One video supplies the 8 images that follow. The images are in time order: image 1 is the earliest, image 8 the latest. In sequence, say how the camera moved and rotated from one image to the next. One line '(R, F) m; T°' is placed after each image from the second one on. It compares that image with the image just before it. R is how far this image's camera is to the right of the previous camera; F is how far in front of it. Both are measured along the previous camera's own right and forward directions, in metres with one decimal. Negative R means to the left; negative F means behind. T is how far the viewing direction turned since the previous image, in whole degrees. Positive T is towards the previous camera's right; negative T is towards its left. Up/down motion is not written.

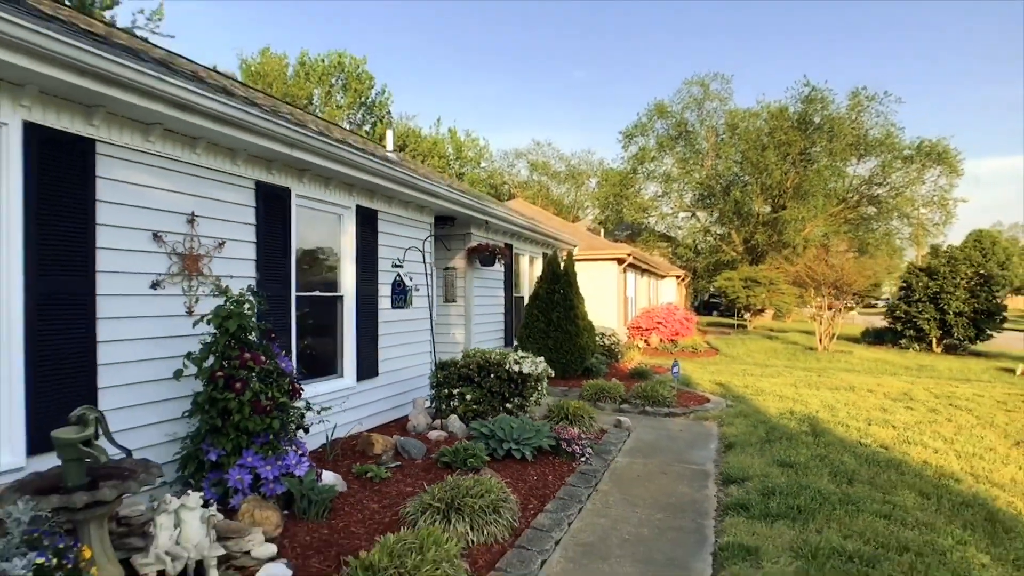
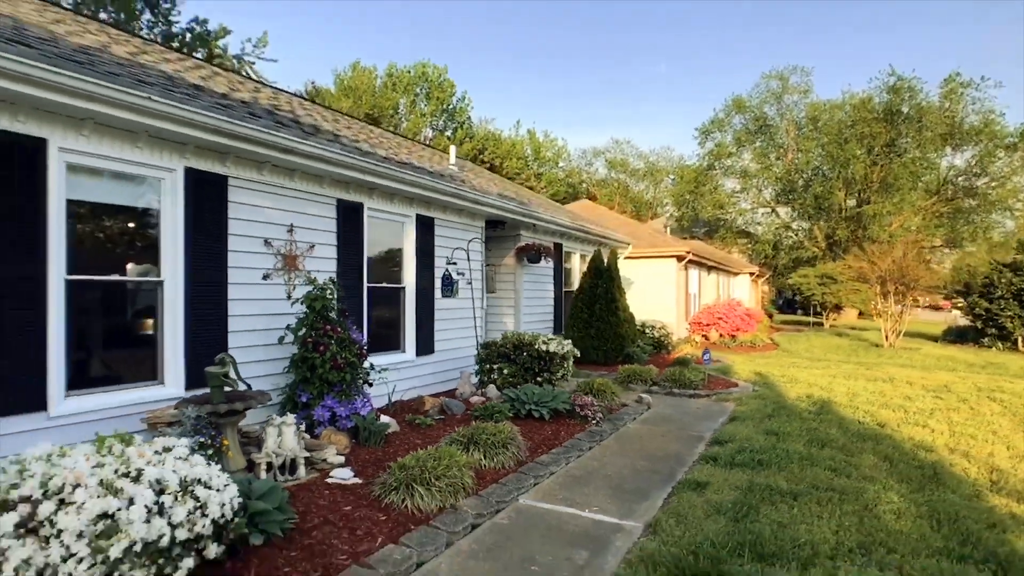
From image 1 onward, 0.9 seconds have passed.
(+0.5, -1.1) m; -7°
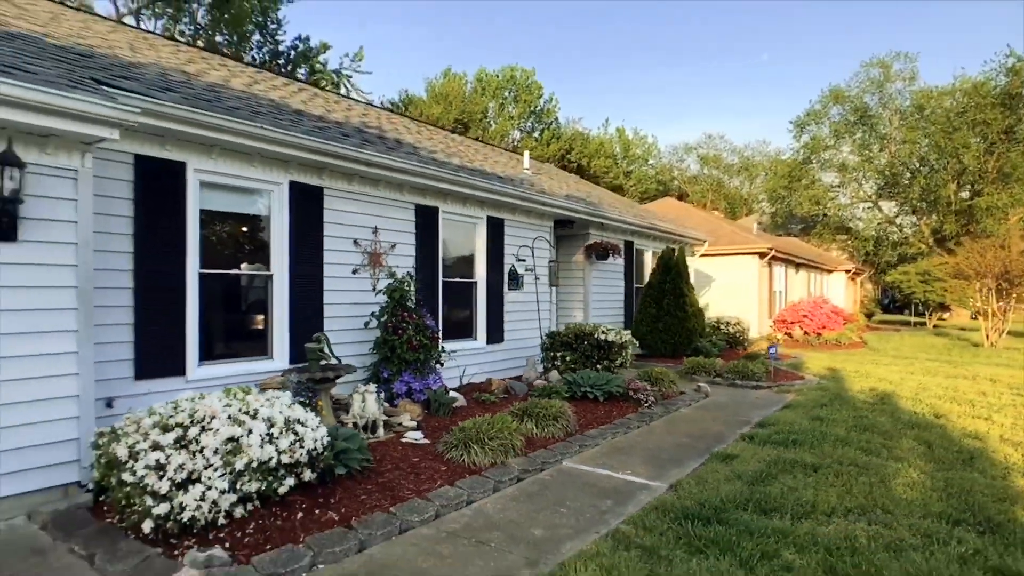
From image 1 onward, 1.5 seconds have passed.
(+0.3, -0.6) m; -8°
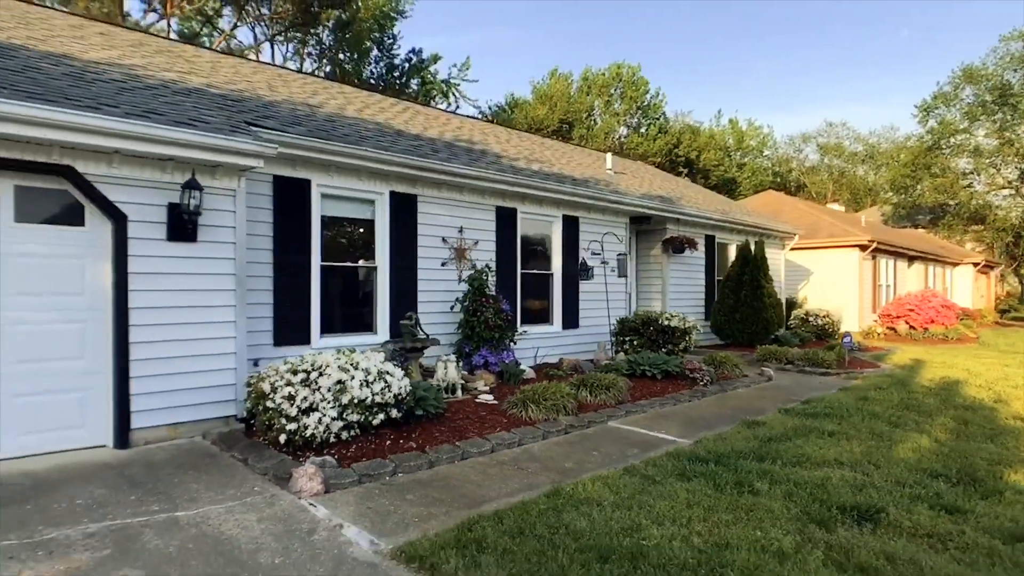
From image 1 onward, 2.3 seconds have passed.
(+0.5, -0.9) m; -10°
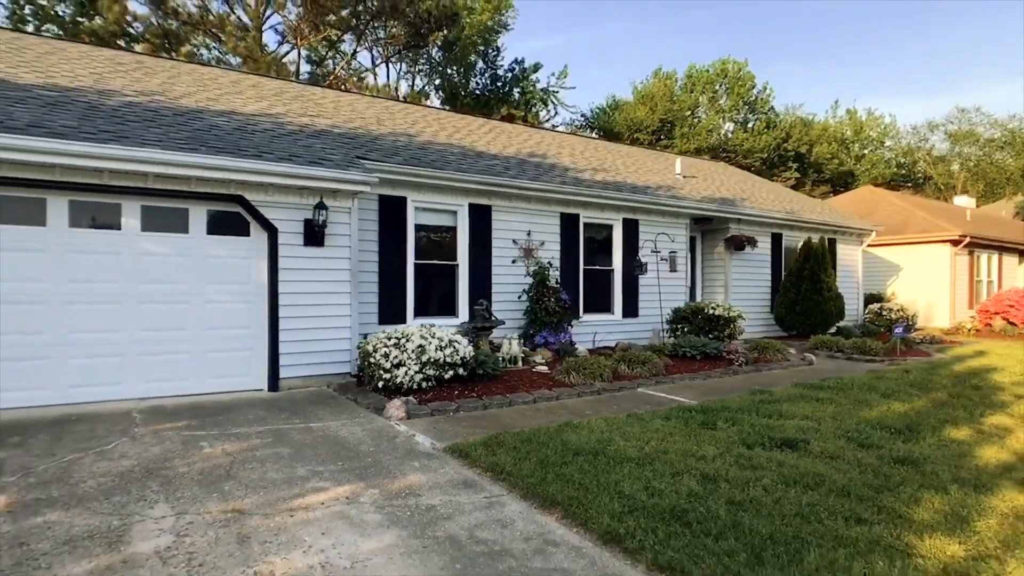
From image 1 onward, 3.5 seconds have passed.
(+0.7, -1.4) m; -9°
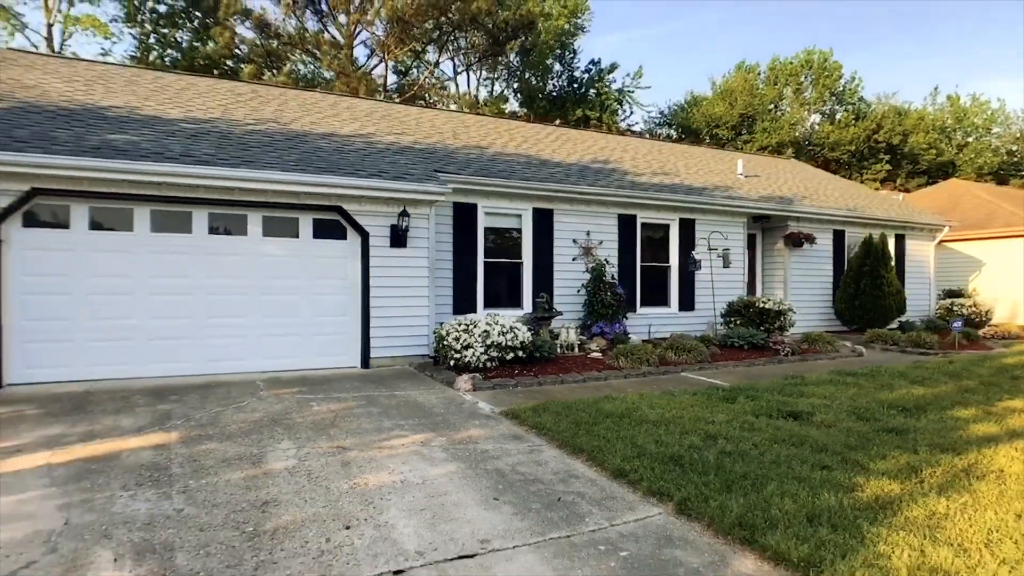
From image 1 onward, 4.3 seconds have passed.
(+0.3, -1.0) m; -7°
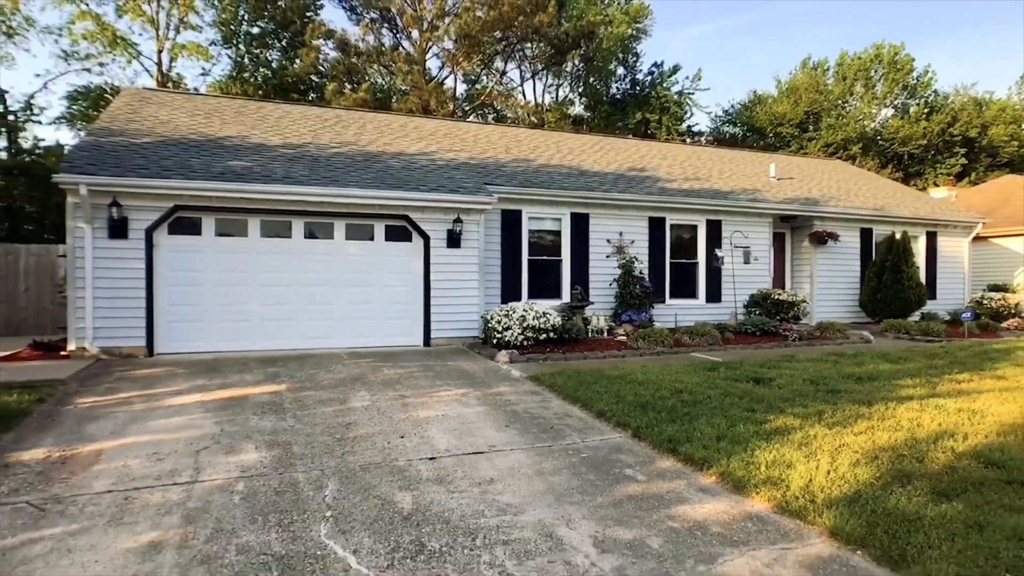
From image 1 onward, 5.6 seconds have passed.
(+0.5, -1.5) m; -6°
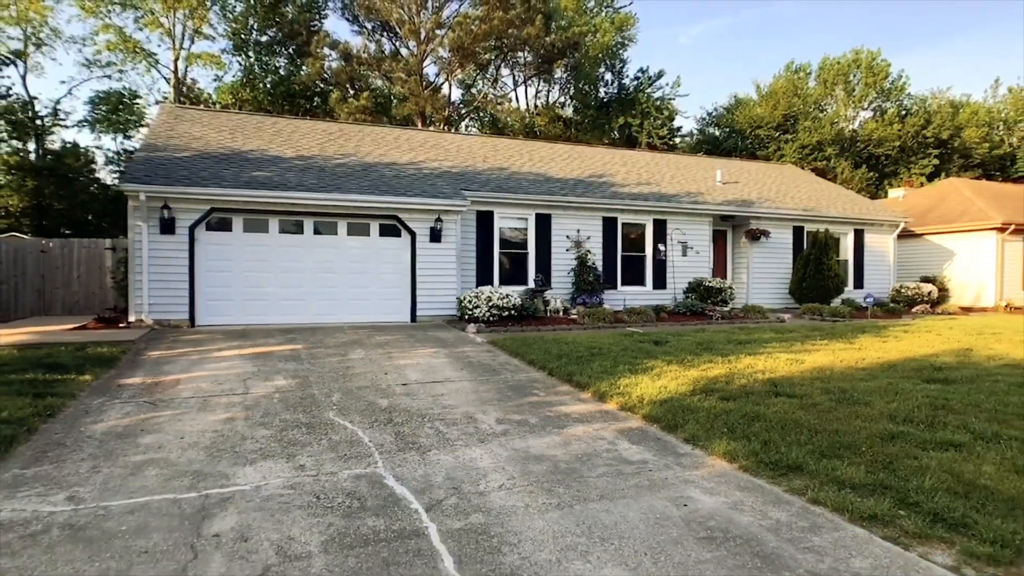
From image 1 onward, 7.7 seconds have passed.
(+0.5, -2.1) m; 0°
